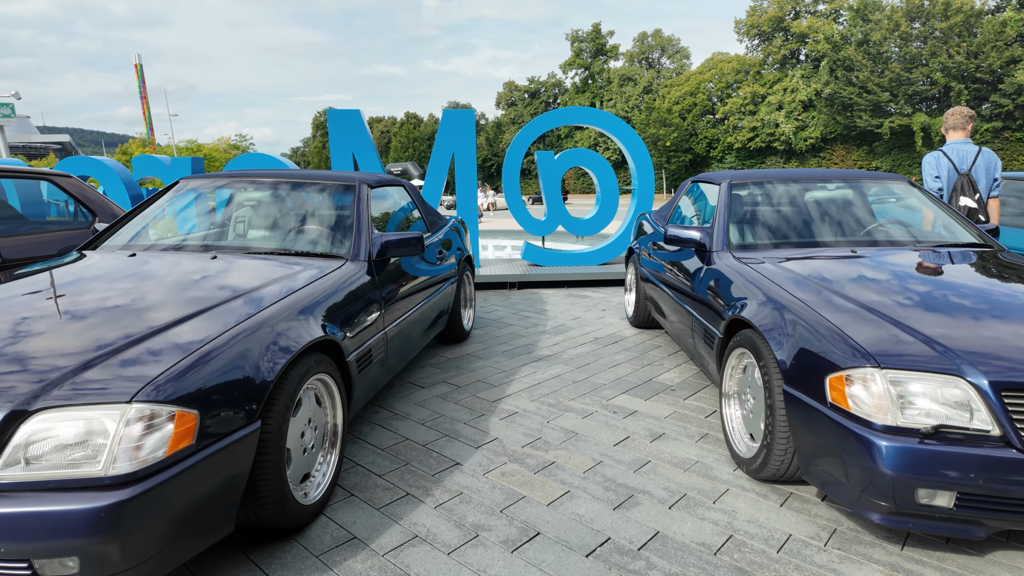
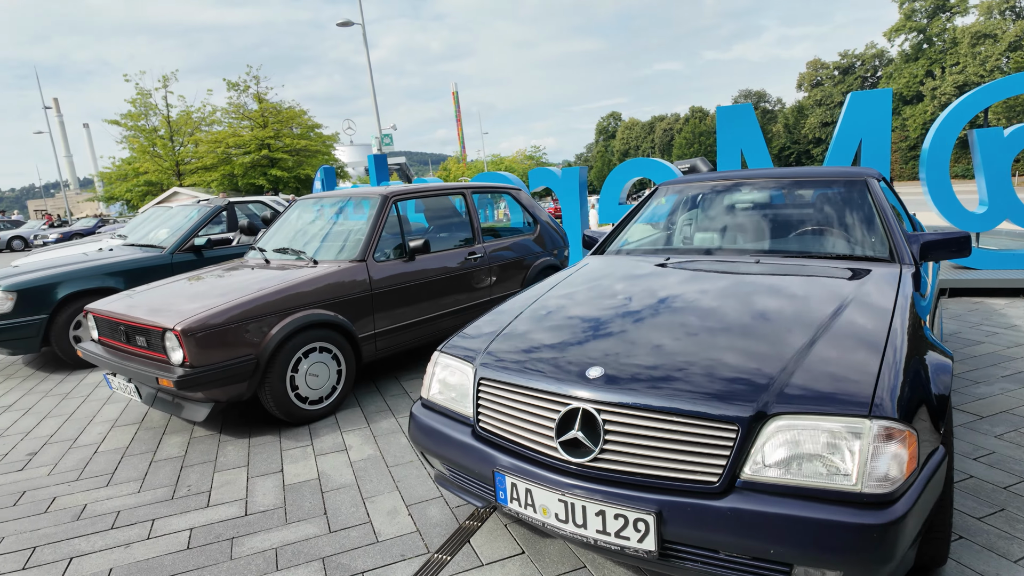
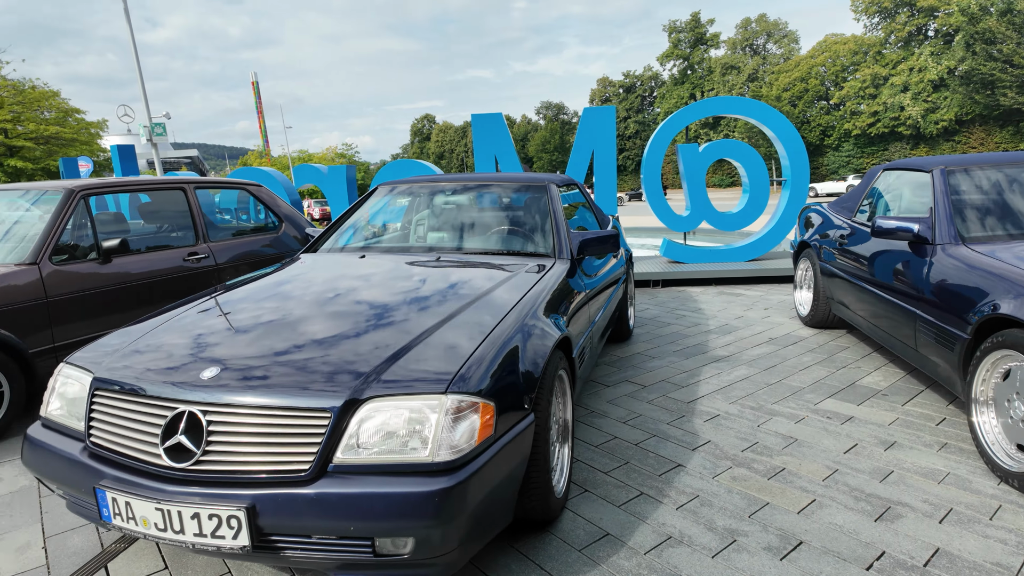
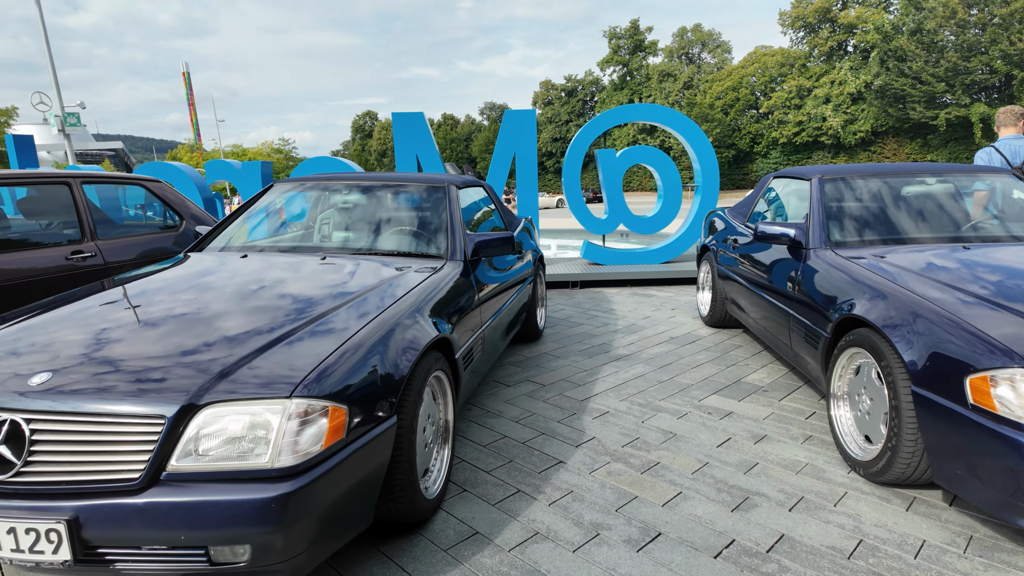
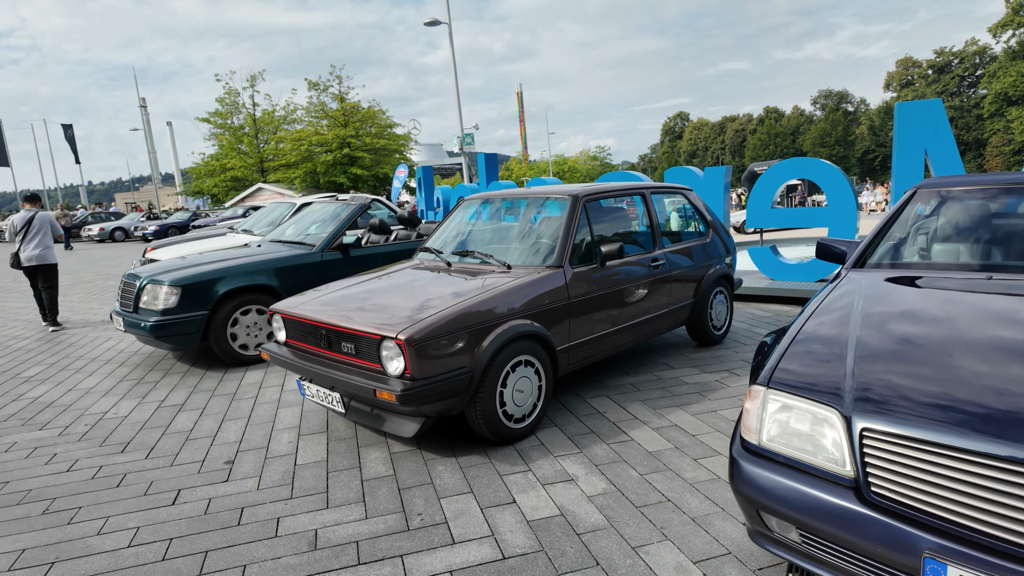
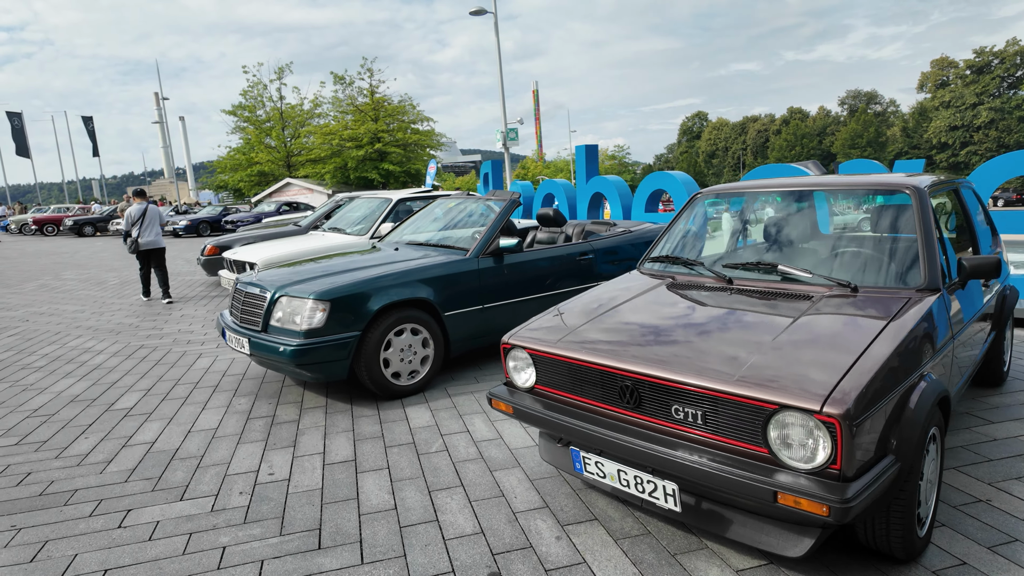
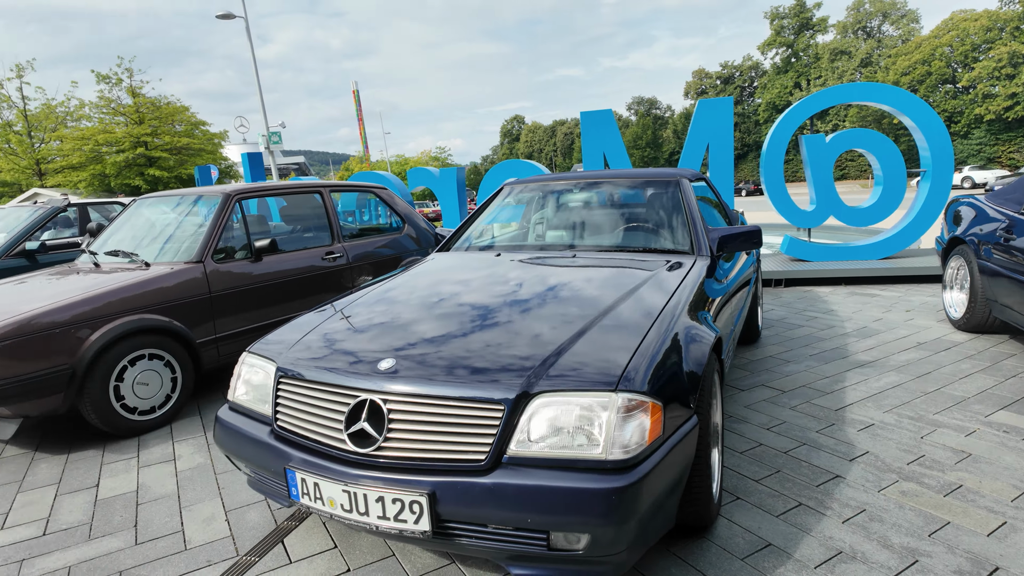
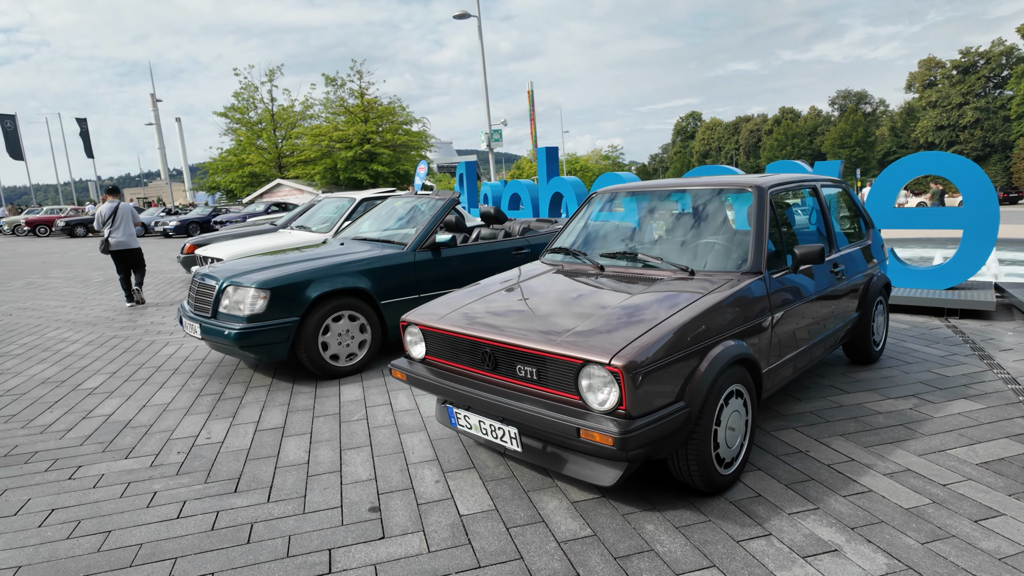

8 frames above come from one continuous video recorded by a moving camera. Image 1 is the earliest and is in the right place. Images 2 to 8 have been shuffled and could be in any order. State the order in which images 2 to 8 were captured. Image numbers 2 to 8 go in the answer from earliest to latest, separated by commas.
4, 3, 7, 2, 5, 8, 6
